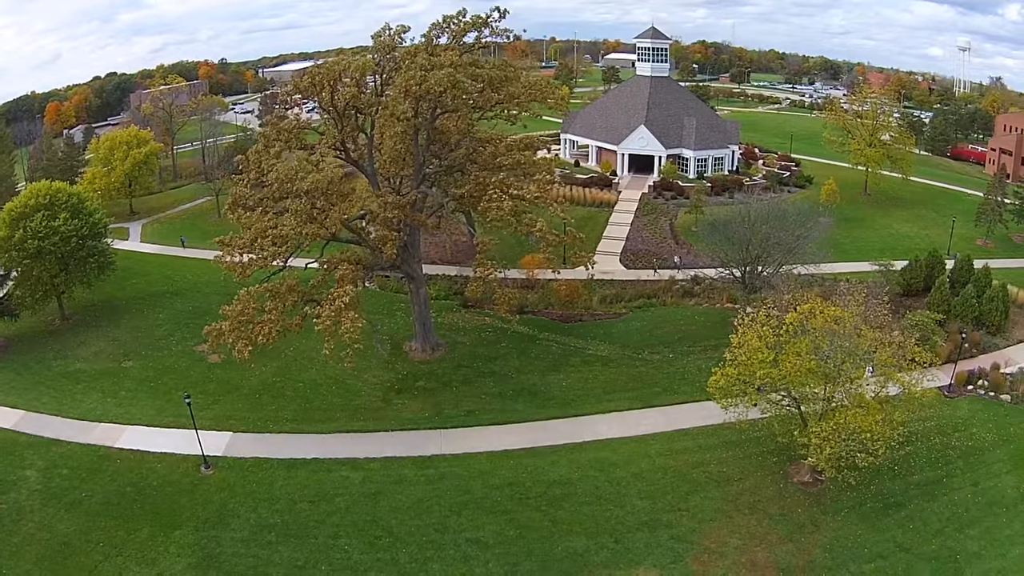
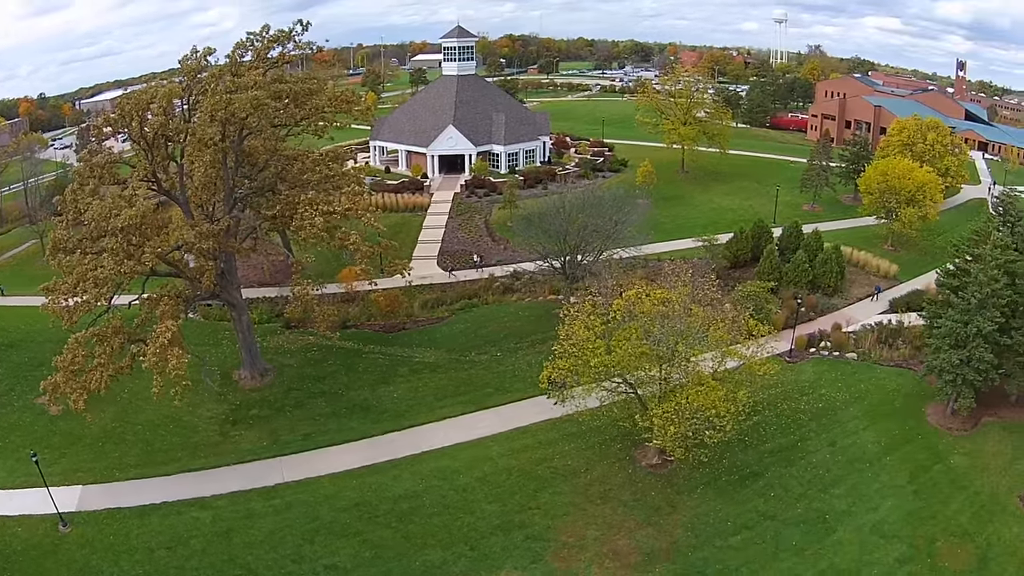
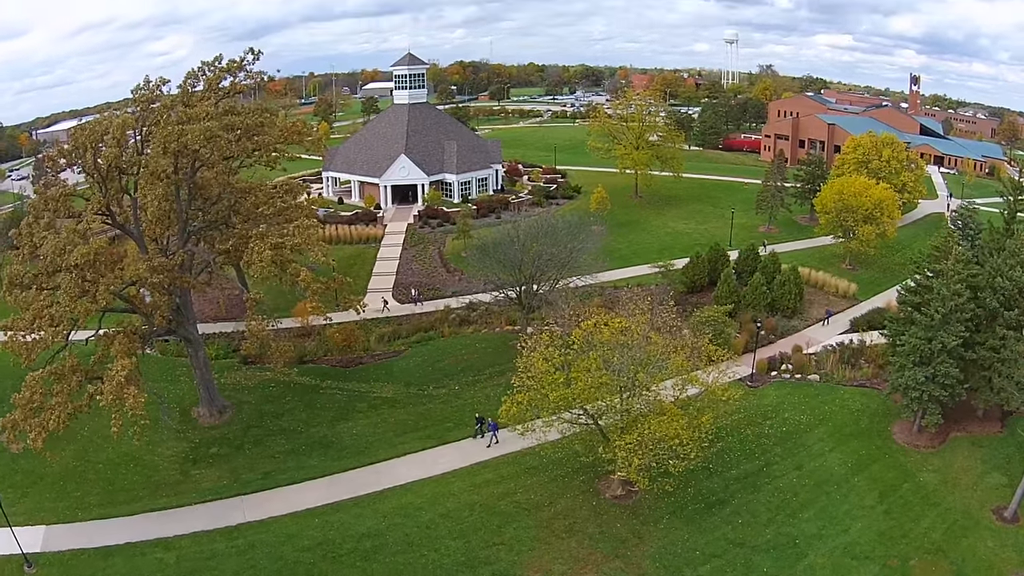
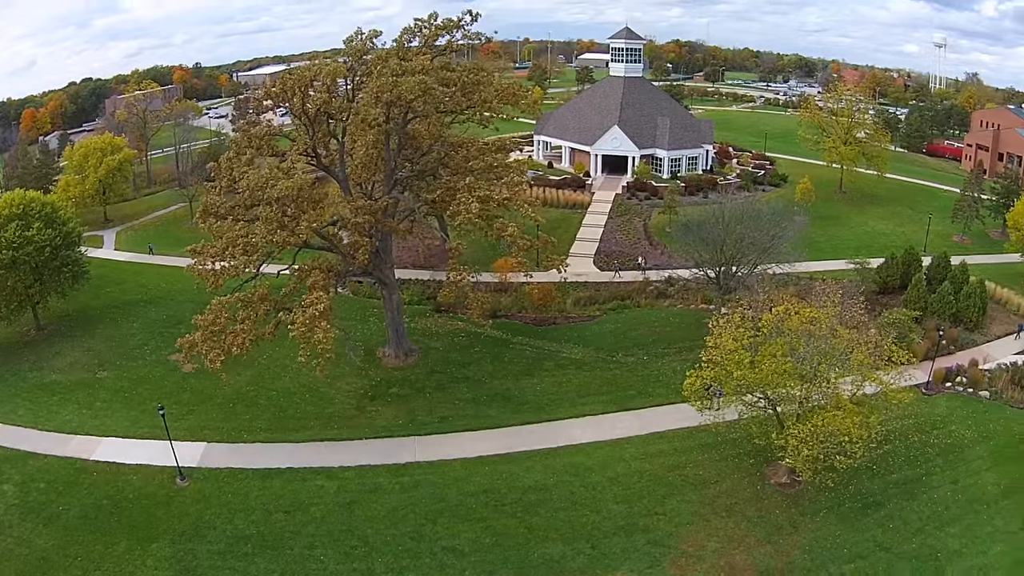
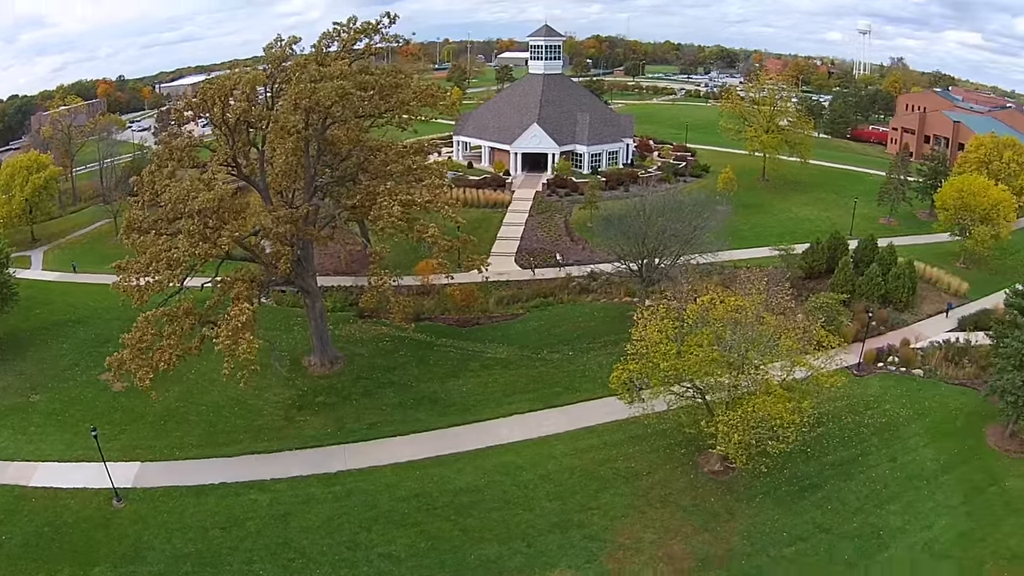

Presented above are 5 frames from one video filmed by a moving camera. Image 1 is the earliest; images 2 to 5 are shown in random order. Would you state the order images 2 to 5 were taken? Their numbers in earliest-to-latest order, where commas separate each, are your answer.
4, 5, 2, 3
